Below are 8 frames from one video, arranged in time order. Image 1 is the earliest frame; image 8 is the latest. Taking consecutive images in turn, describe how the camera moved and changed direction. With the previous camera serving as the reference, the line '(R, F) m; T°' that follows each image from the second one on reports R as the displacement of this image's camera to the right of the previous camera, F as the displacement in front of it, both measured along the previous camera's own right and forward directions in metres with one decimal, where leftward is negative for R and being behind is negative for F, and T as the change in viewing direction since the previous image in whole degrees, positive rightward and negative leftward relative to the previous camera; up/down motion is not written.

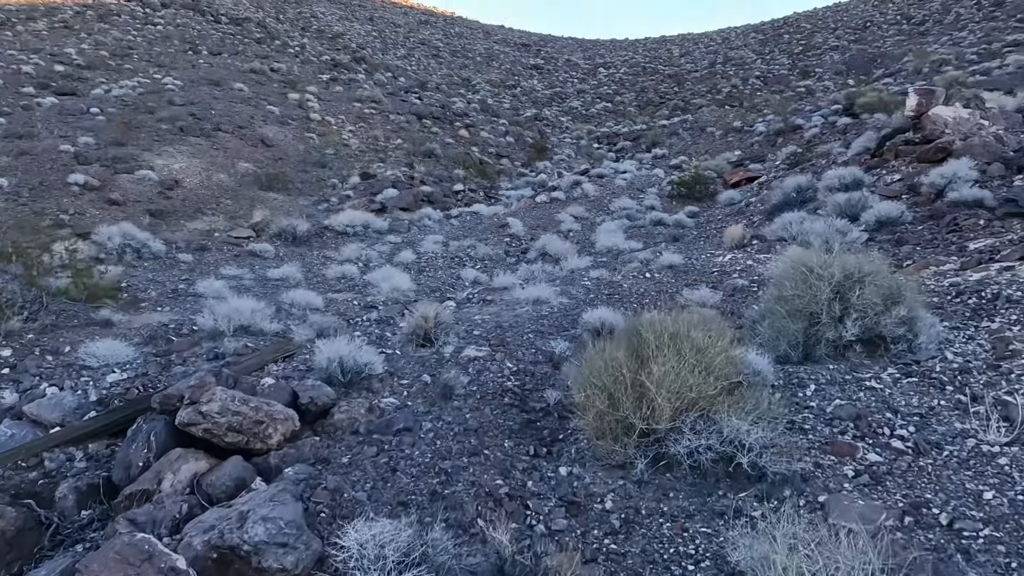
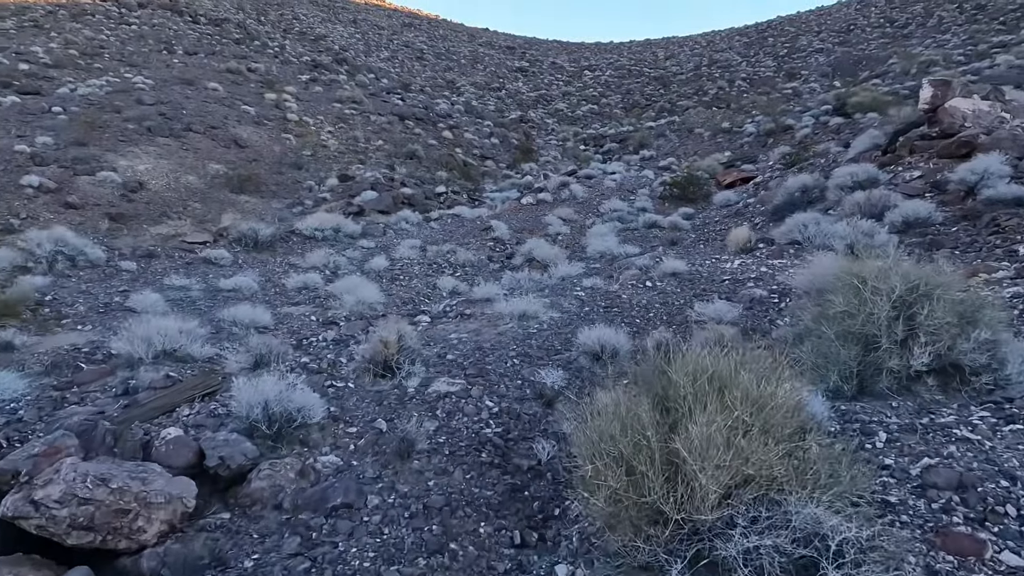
(0.0, +1.1) m; +1°
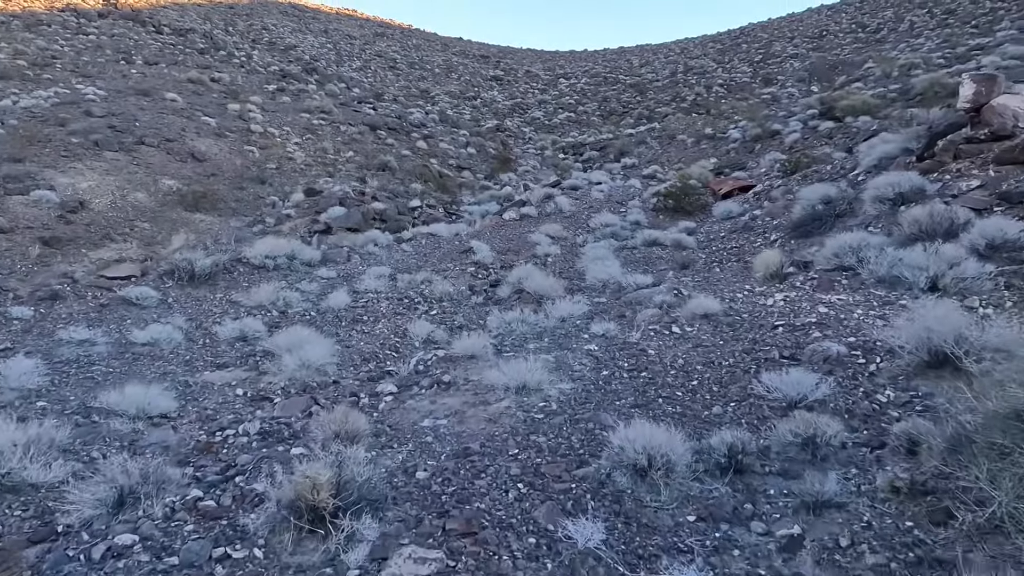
(-0.1, +1.7) m; +2°
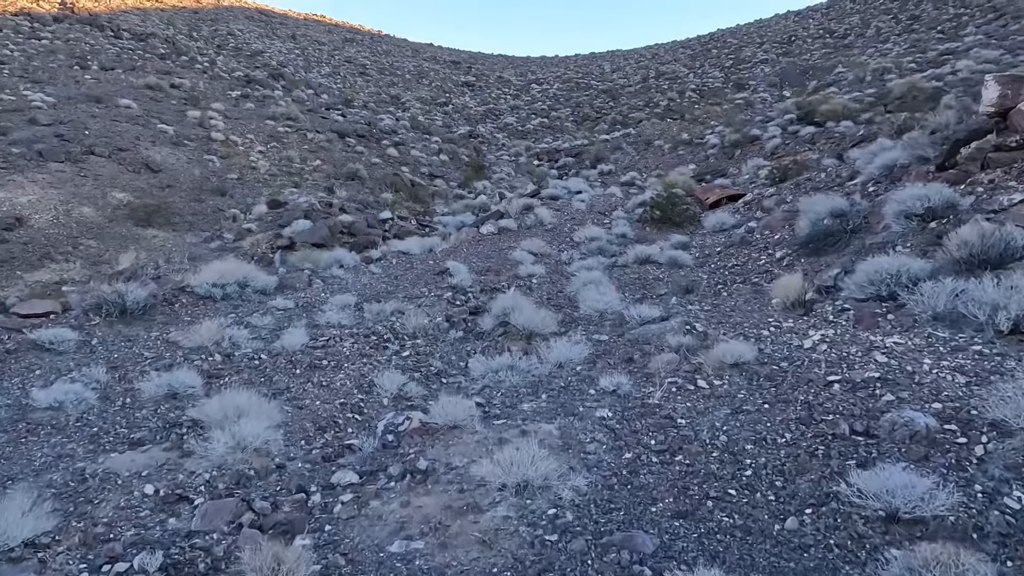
(-0.1, +1.2) m; +2°
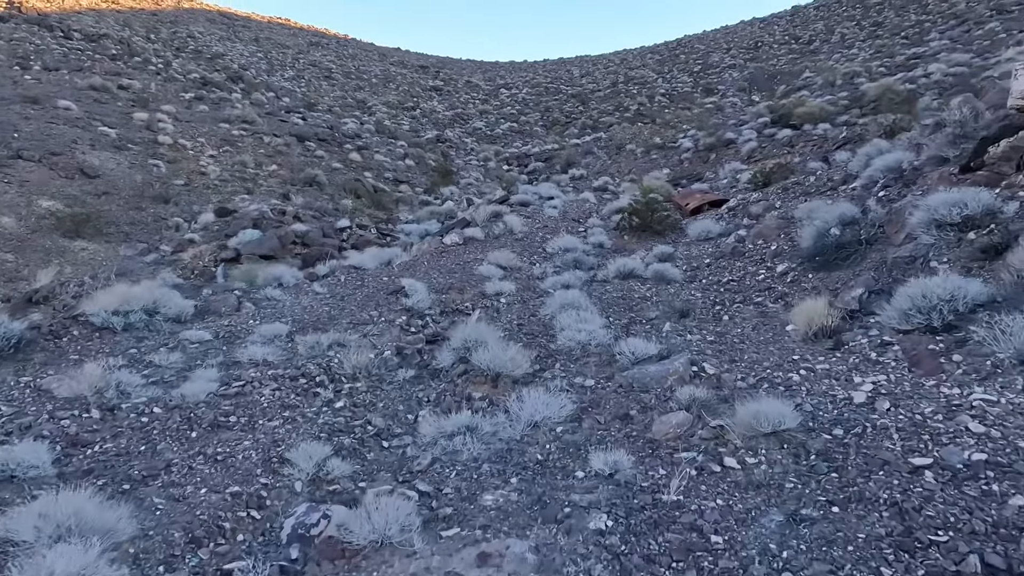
(+0.1, +1.4) m; +3°
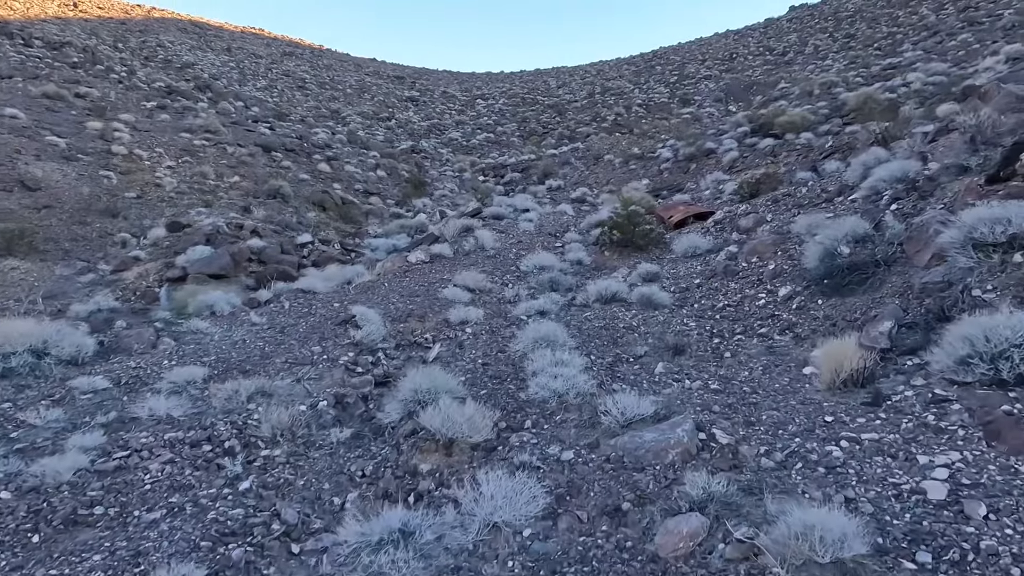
(+0.2, +1.2) m; +2°
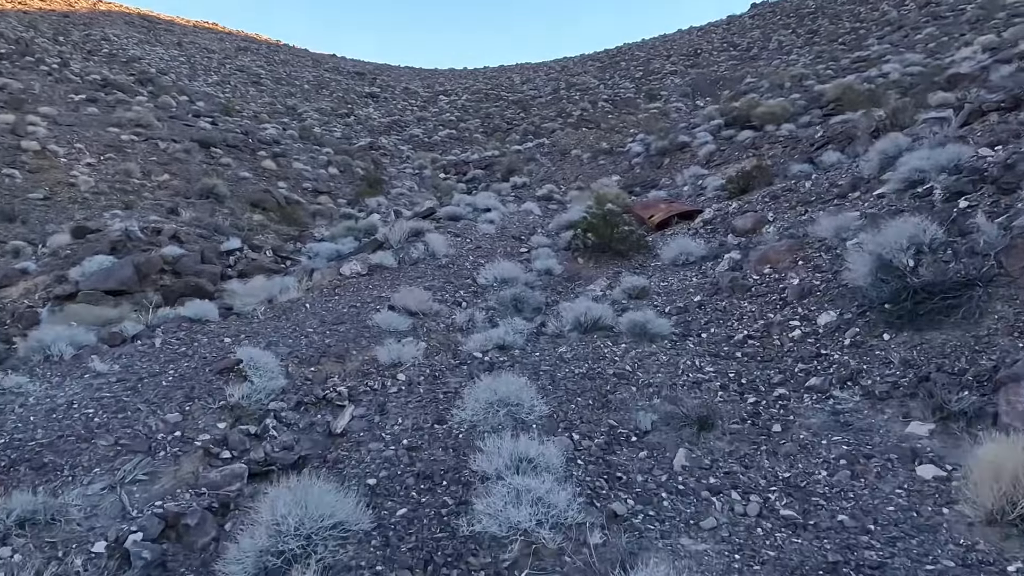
(+0.2, +2.2) m; +3°
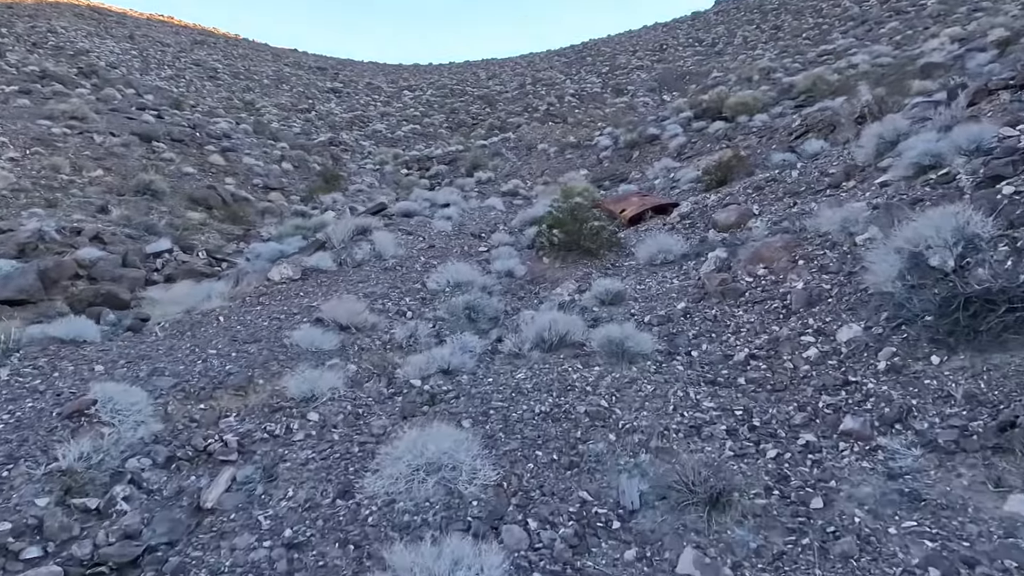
(+0.2, +1.3) m; +3°
